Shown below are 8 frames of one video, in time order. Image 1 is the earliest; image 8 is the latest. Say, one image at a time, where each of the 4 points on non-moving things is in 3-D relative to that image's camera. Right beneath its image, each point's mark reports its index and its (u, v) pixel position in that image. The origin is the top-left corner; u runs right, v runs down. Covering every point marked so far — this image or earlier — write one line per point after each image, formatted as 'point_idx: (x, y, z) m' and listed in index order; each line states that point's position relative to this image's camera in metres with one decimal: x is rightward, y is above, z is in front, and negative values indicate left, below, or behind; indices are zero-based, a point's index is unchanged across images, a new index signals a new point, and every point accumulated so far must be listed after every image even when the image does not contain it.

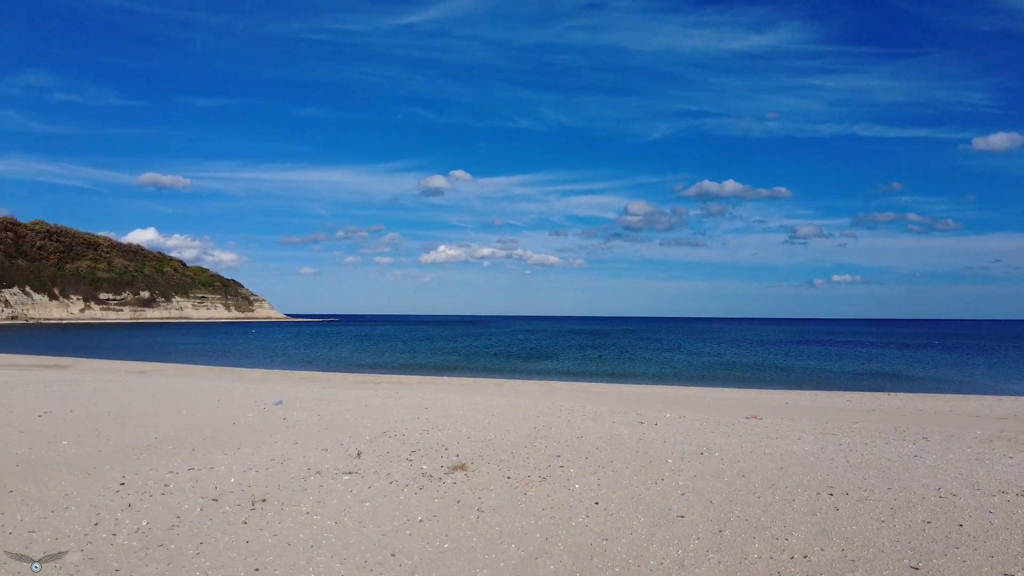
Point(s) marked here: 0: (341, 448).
0: (-2.1, -2.0, +8.4) m
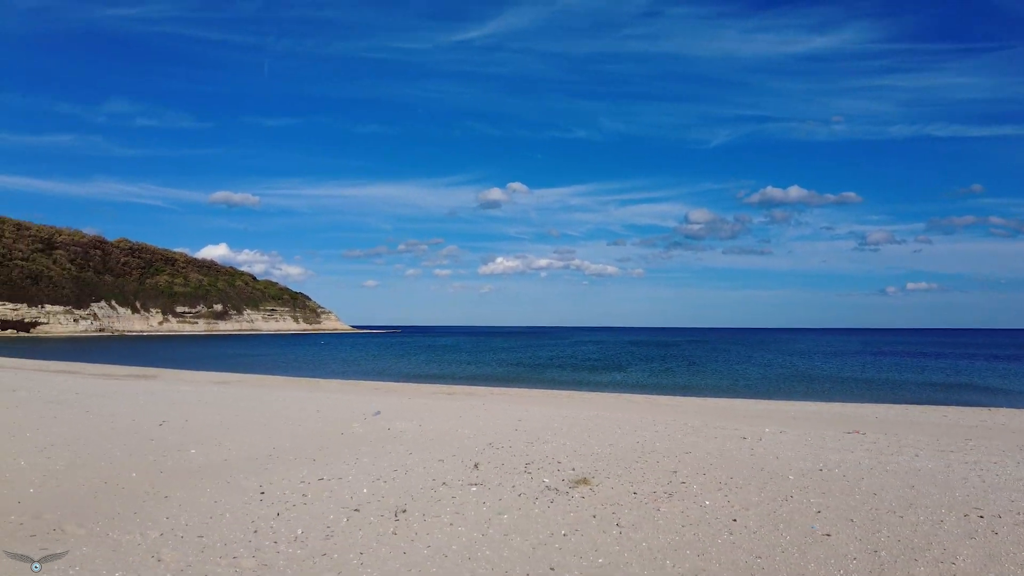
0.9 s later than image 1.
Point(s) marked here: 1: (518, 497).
0: (-0.7, -2.1, +8.5) m
1: (+0.1, -2.0, +6.4) m
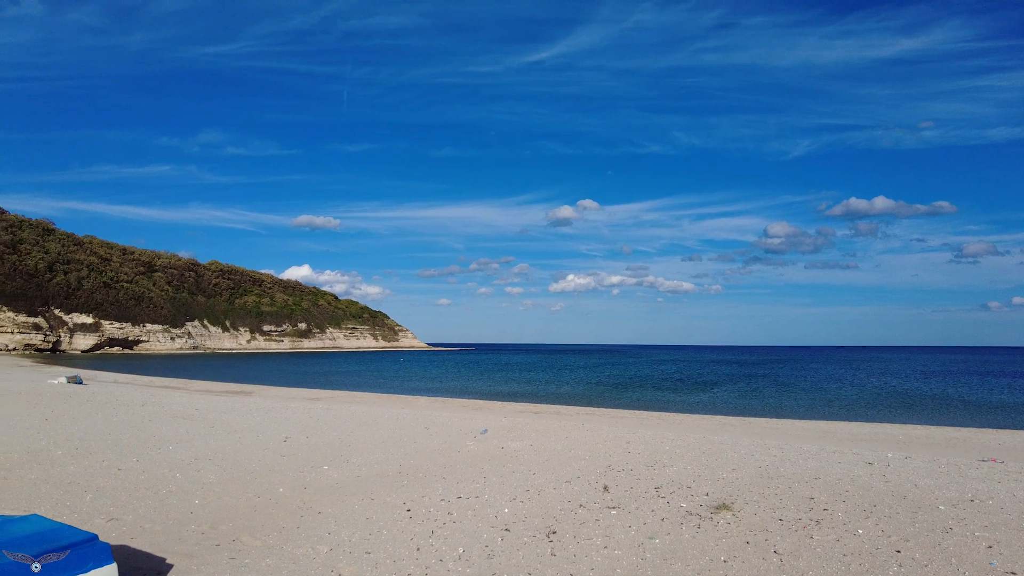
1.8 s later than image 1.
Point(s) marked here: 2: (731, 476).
0: (+0.9, -2.4, +8.4) m
1: (+1.4, -2.2, +6.3) m
2: (+3.0, -2.6, +9.2) m
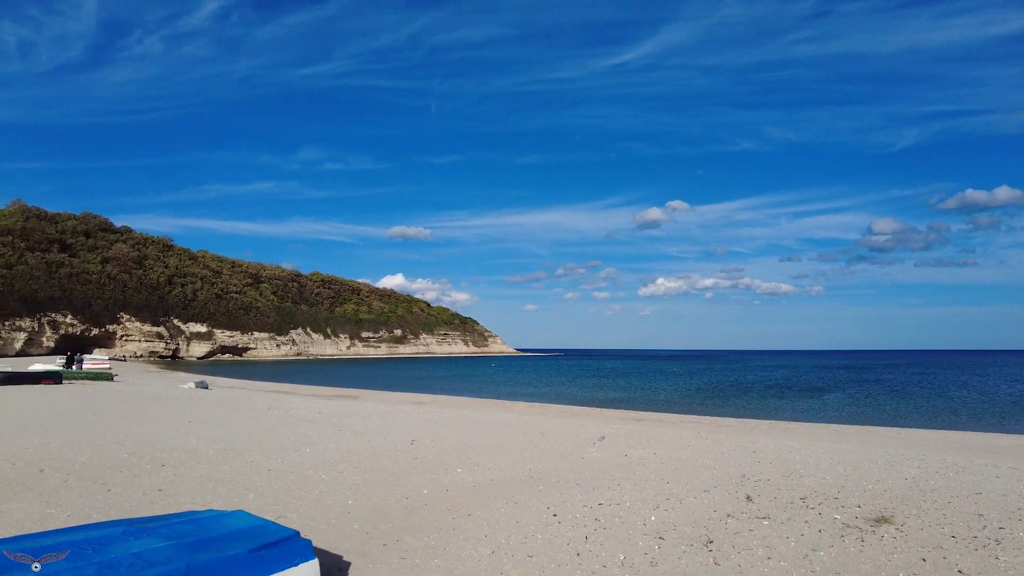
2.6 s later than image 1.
0: (+2.6, -2.5, +8.2) m
1: (+2.8, -2.2, +6.1) m
2: (+4.8, -2.6, +8.7) m
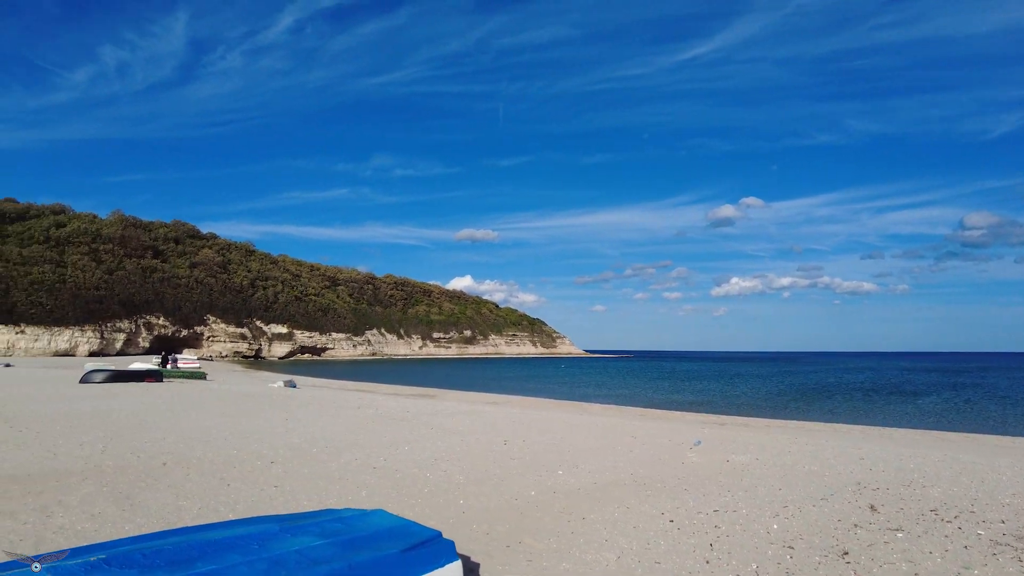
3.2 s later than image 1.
0: (+3.9, -2.4, +7.8) m
1: (+3.8, -2.2, +5.7) m
2: (+6.1, -2.6, +8.1) m
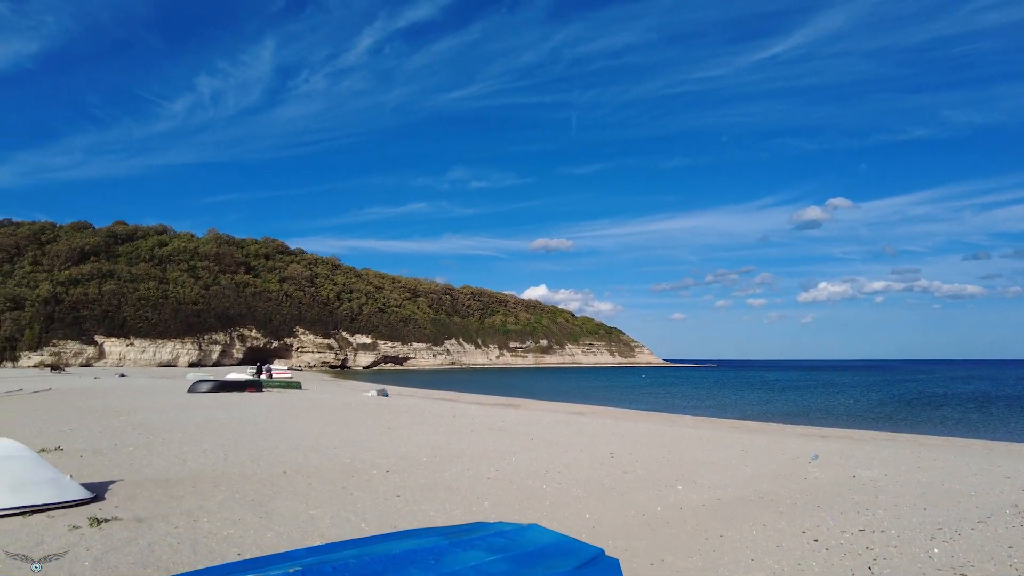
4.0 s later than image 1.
0: (+5.3, -2.5, +7.2) m
1: (+5.0, -2.2, +5.0) m
2: (+7.5, -2.6, +7.2) m
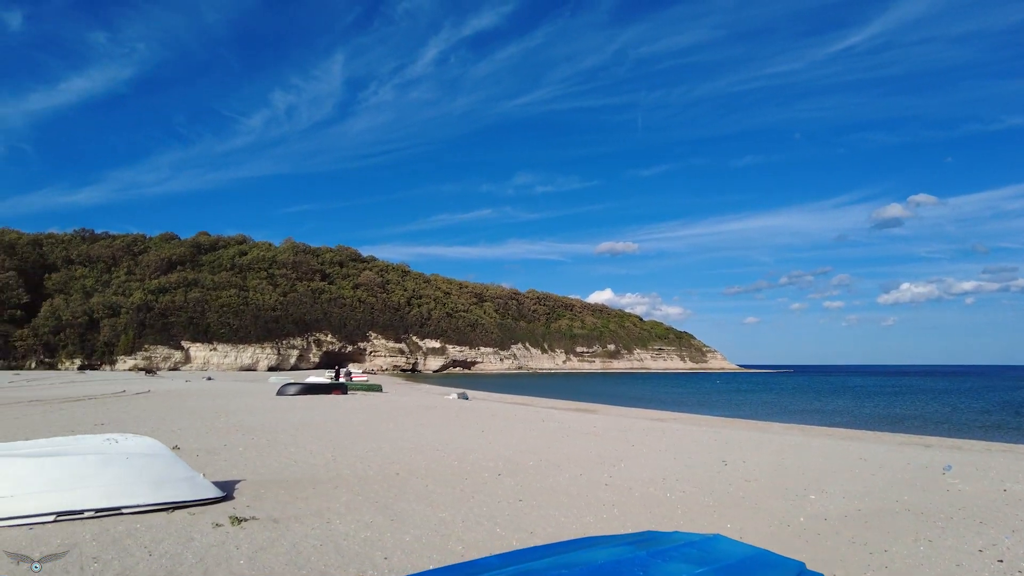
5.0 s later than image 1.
0: (+6.6, -2.4, +6.4) m
1: (+6.1, -2.1, +4.3) m
2: (+8.9, -2.5, +6.2) m
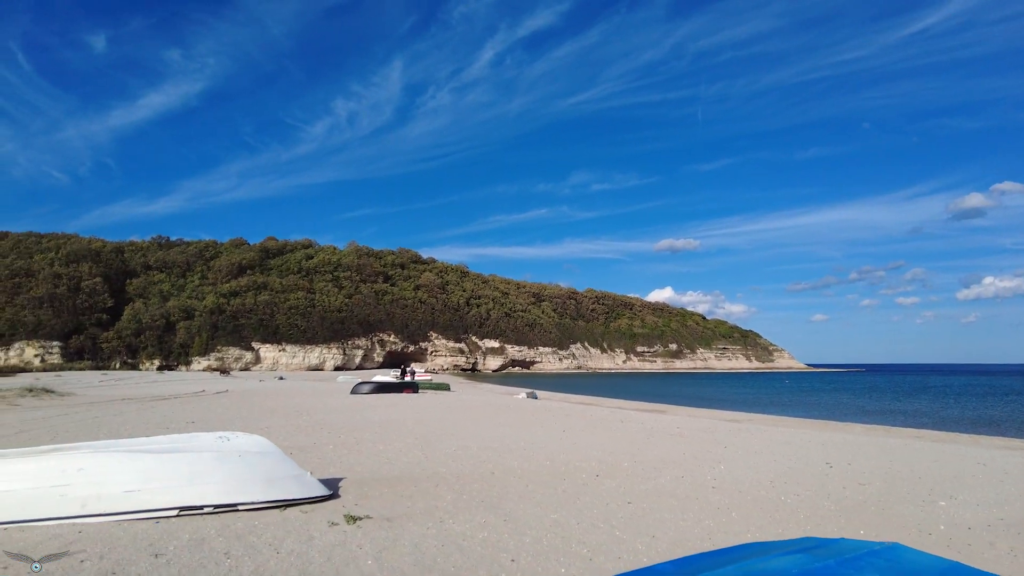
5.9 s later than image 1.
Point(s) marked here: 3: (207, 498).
0: (+7.8, -2.3, +5.6) m
1: (+7.1, -2.0, +3.5) m
2: (+10.0, -2.3, +5.2) m
3: (-3.6, -2.5, +7.9) m
